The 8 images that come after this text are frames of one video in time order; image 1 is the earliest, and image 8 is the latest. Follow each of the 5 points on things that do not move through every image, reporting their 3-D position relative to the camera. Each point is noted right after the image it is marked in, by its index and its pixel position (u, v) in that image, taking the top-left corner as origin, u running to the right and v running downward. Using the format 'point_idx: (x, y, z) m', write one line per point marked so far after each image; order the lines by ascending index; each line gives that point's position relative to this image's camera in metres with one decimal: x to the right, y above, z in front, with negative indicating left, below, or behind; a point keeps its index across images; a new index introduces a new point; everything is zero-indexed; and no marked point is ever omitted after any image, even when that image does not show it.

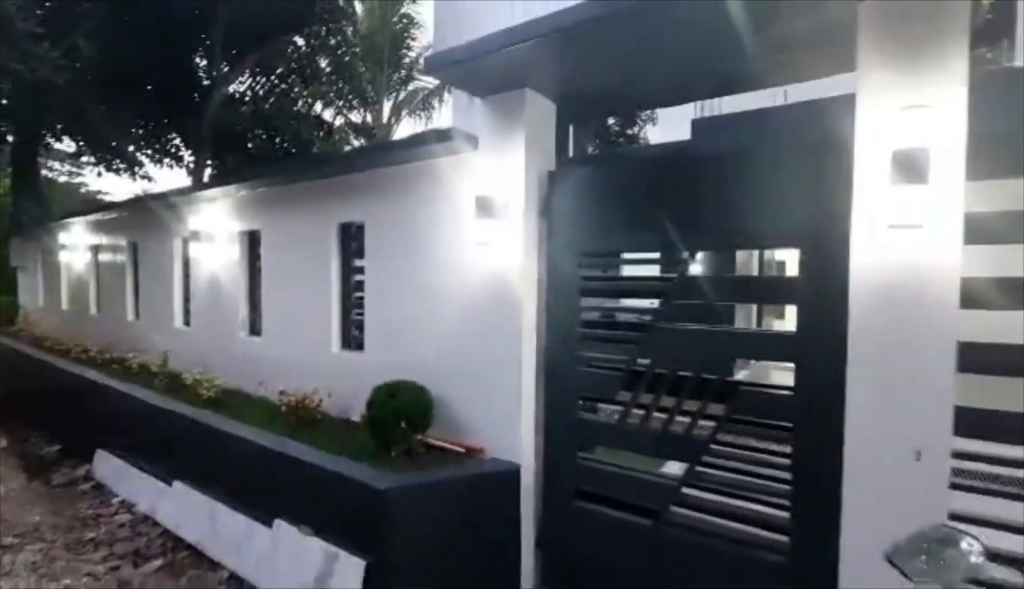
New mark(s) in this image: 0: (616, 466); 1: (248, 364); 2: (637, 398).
0: (+0.5, -1.0, +3.7) m
1: (-3.0, -0.8, +5.8) m
2: (+0.6, -0.7, +3.7) m
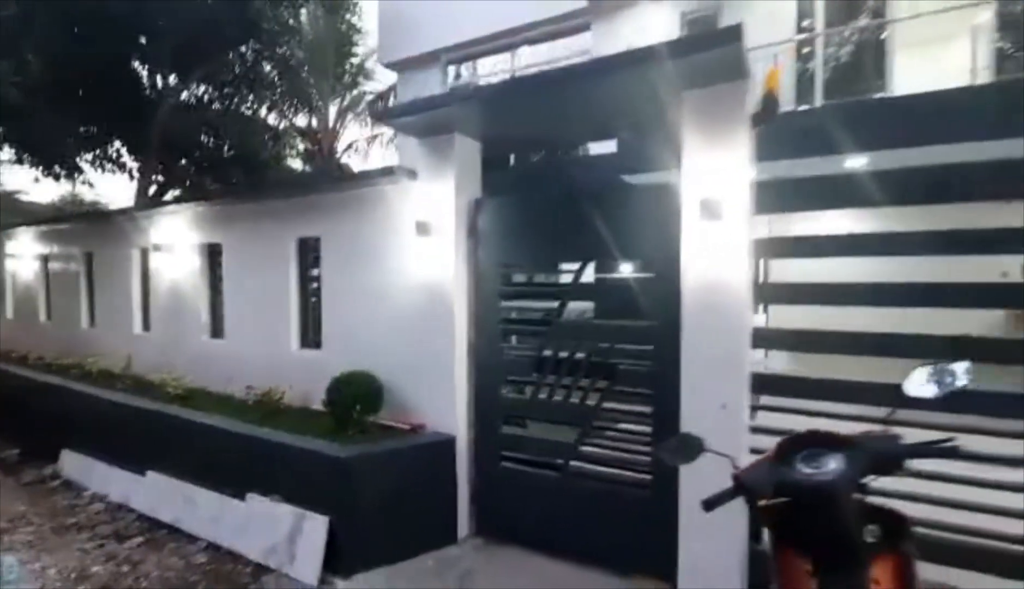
0: (+0.1, -1.0, +3.7) m
1: (-3.3, -0.8, +5.9) m
2: (+0.2, -0.6, +3.6) m
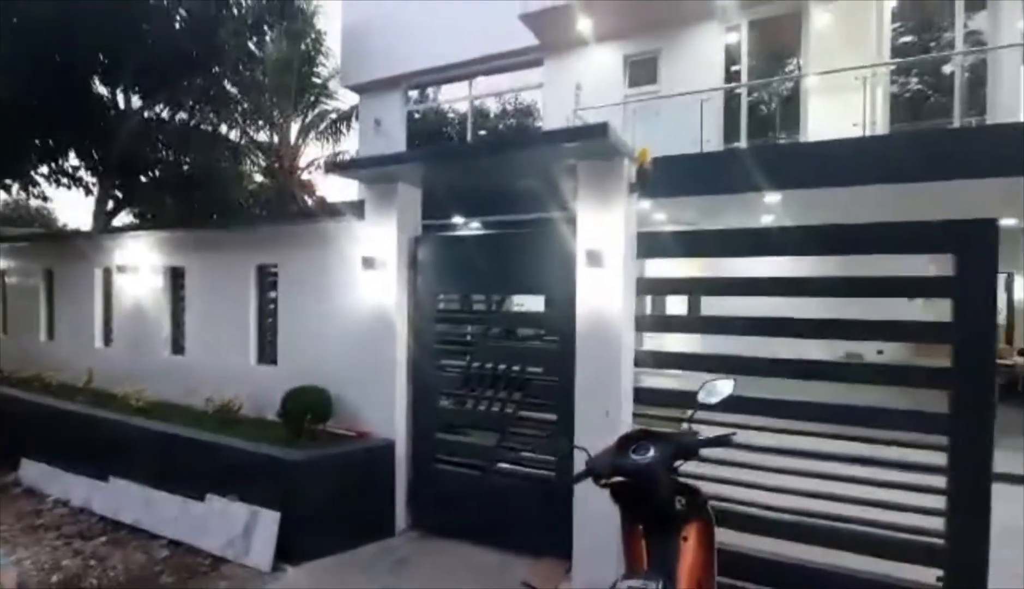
0: (-0.4, -1.2, +4.2) m
1: (-4.0, -1.0, +6.3) m
2: (-0.4, -0.8, +4.2) m
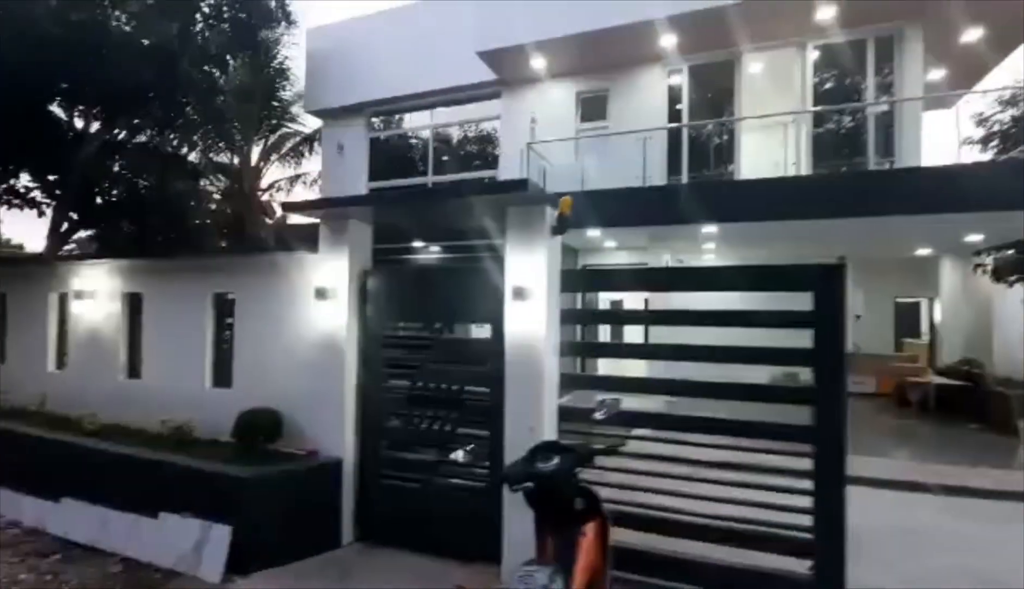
0: (-0.9, -1.4, +4.6) m
1: (-4.6, -1.3, +6.4) m
2: (-0.9, -1.0, +4.6) m
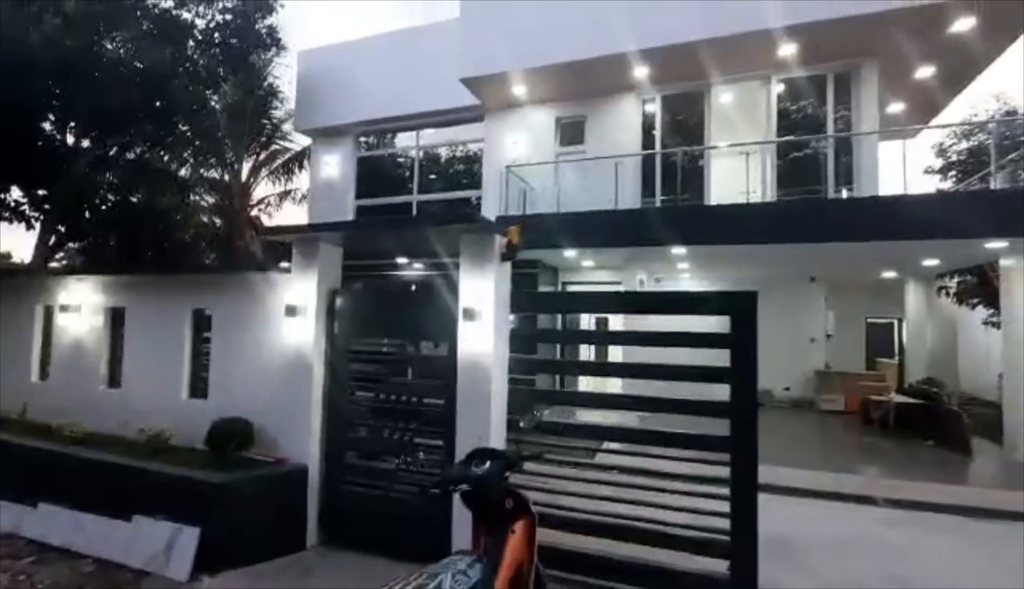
0: (-1.3, -1.6, +4.8) m
1: (-5.0, -1.5, +6.6) m
2: (-1.2, -1.2, +4.9) m
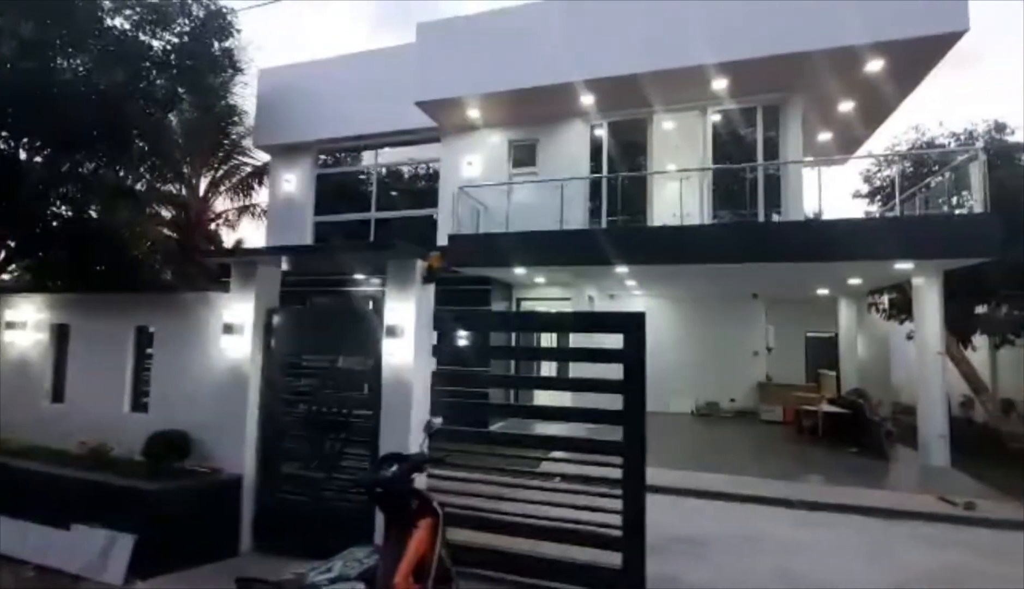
0: (-2.0, -1.7, +5.1) m
1: (-5.8, -1.7, +6.7) m
2: (-1.9, -1.4, +5.1) m
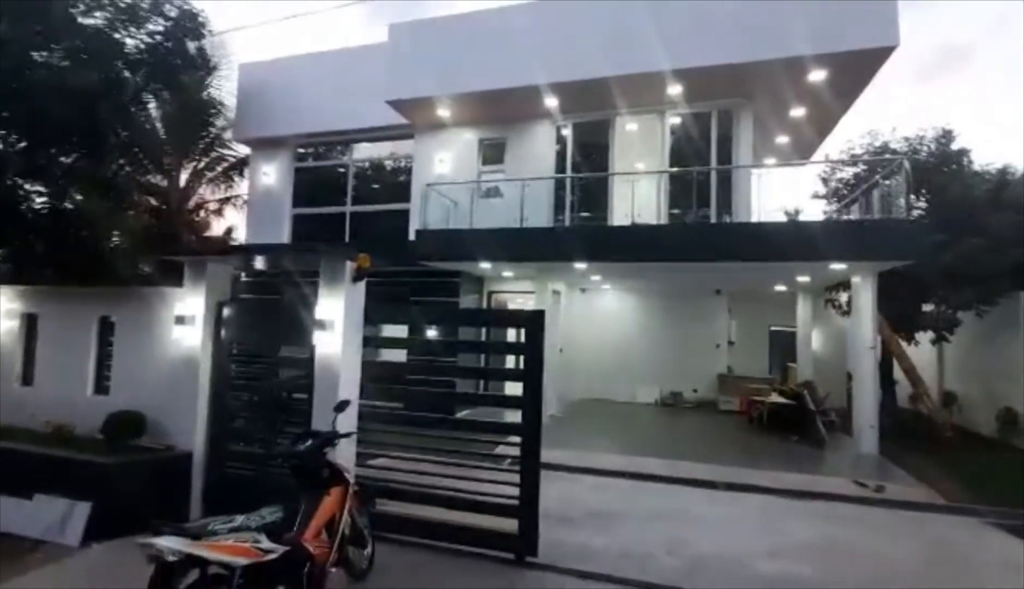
0: (-2.7, -1.7, +5.7) m
1: (-6.6, -1.5, +7.2) m
2: (-2.7, -1.3, +5.7) m
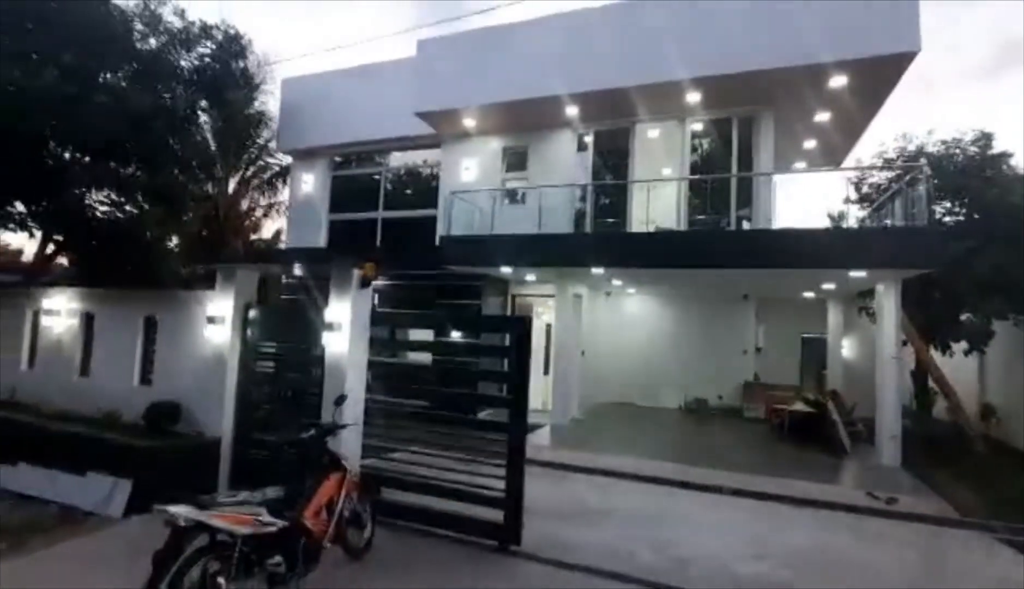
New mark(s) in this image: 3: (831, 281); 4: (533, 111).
0: (-2.8, -1.7, +6.2) m
1: (-6.5, -1.6, +8.0) m
2: (-2.7, -1.3, +6.2) m
3: (+7.3, +0.3, +12.2) m
4: (+0.4, +4.4, +12.6) m
